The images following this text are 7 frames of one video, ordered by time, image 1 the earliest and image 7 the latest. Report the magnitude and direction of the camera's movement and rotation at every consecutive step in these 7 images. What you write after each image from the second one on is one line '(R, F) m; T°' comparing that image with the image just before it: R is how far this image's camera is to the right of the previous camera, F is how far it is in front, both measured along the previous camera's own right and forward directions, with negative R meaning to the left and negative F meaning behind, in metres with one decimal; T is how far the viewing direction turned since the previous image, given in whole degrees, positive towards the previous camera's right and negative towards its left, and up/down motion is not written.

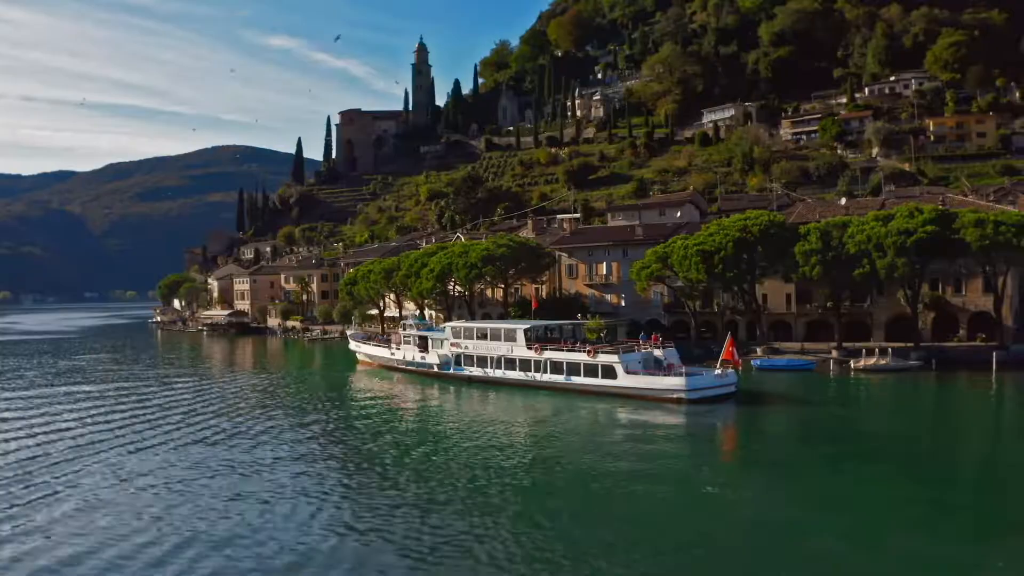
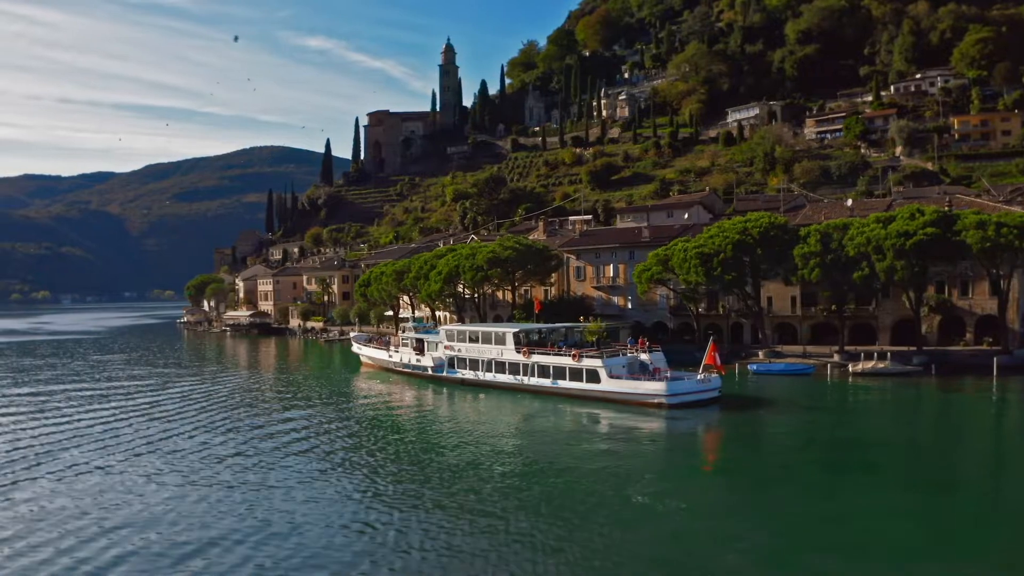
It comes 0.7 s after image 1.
(+2.5, +0.1) m; -2°
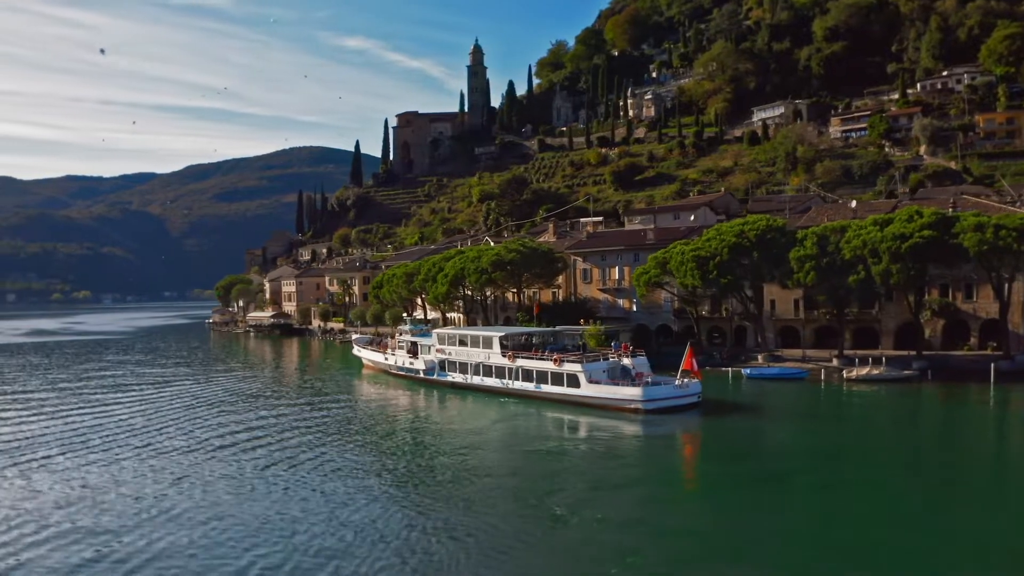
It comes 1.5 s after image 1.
(+2.8, +0.1) m; -2°
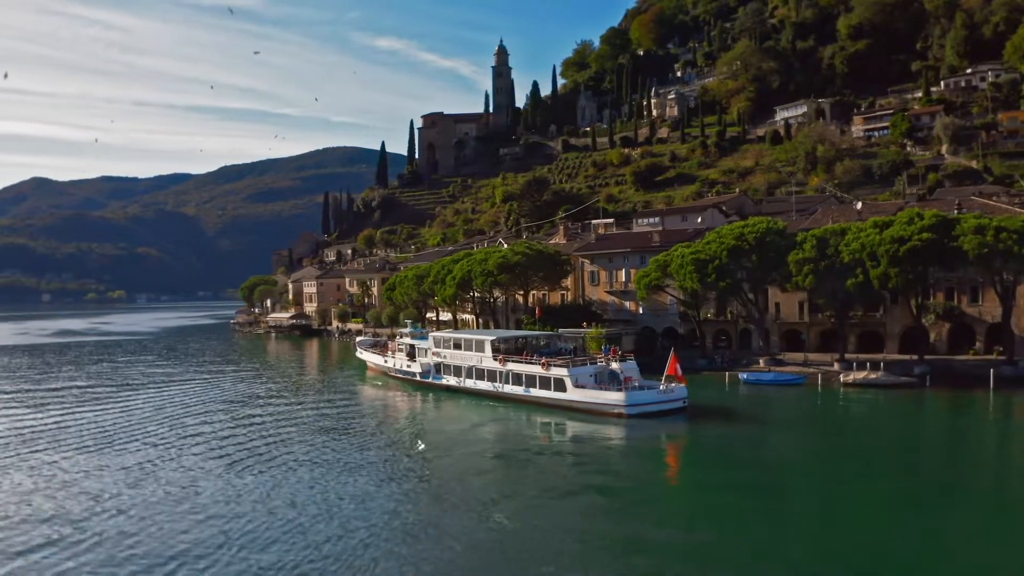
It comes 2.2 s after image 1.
(+2.2, 0.0) m; -2°
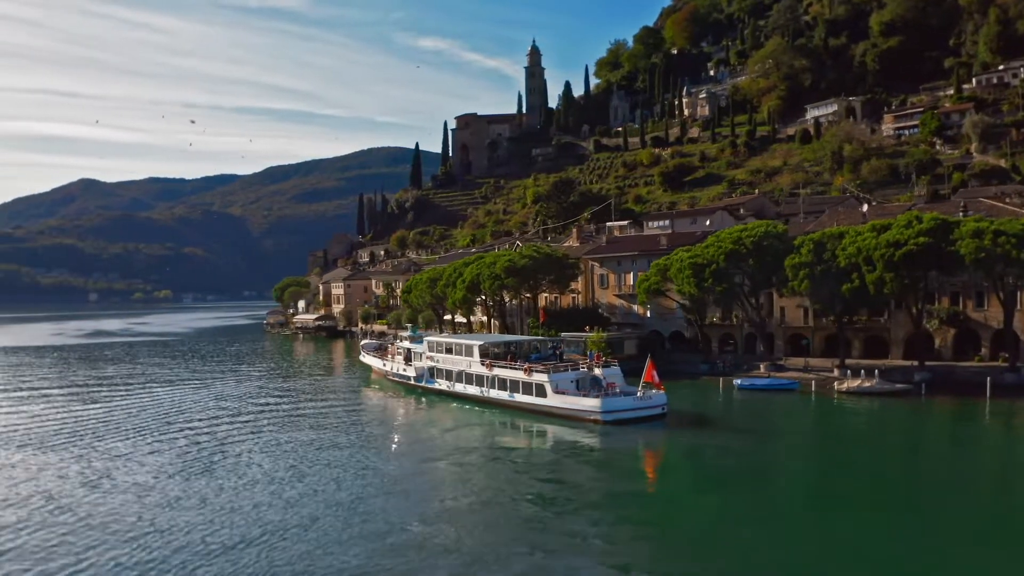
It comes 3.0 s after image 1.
(+3.1, -0.1) m; -3°
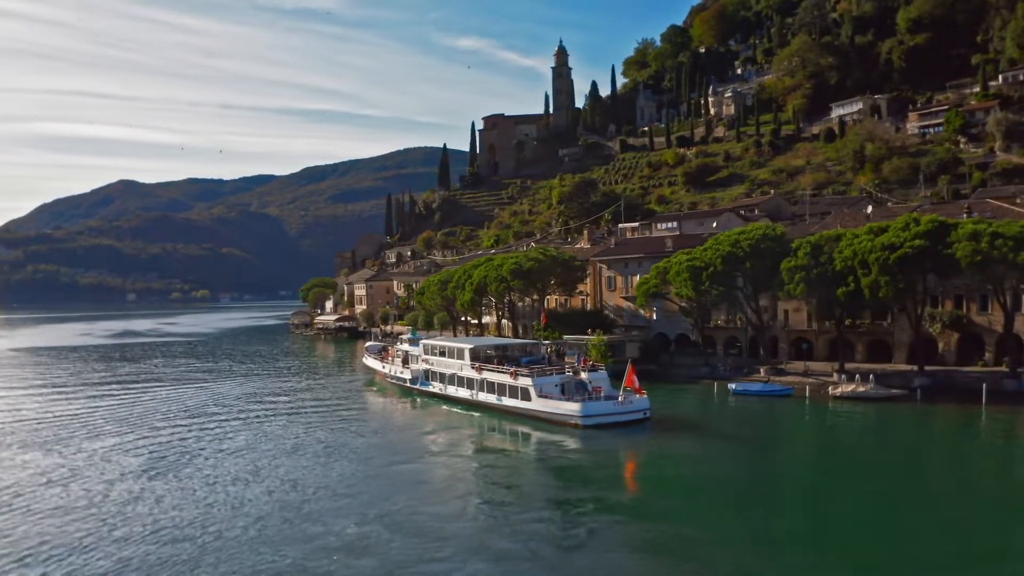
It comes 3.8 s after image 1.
(+2.5, -0.2) m; -2°
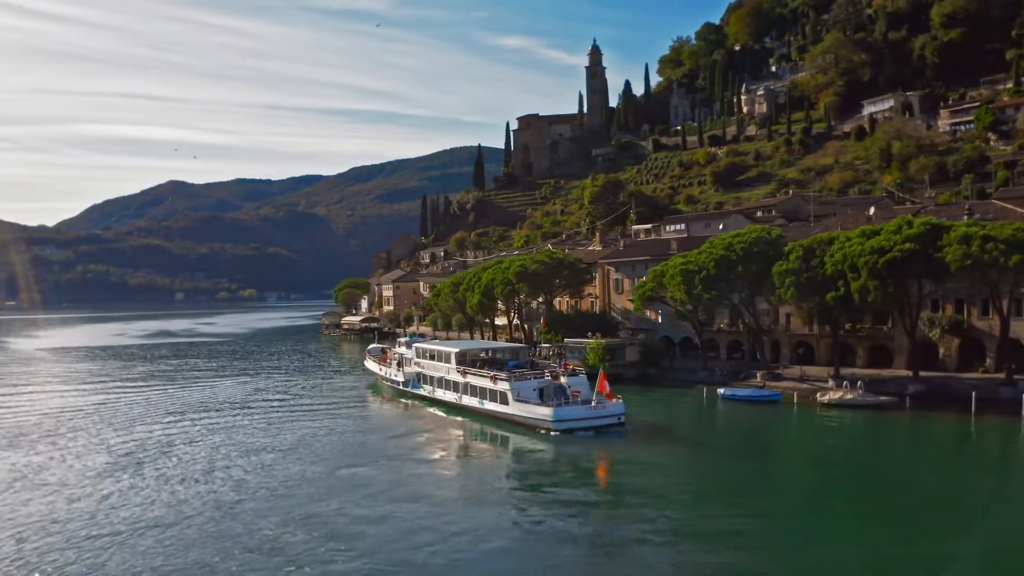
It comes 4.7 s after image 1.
(+3.3, -0.3) m; -3°
